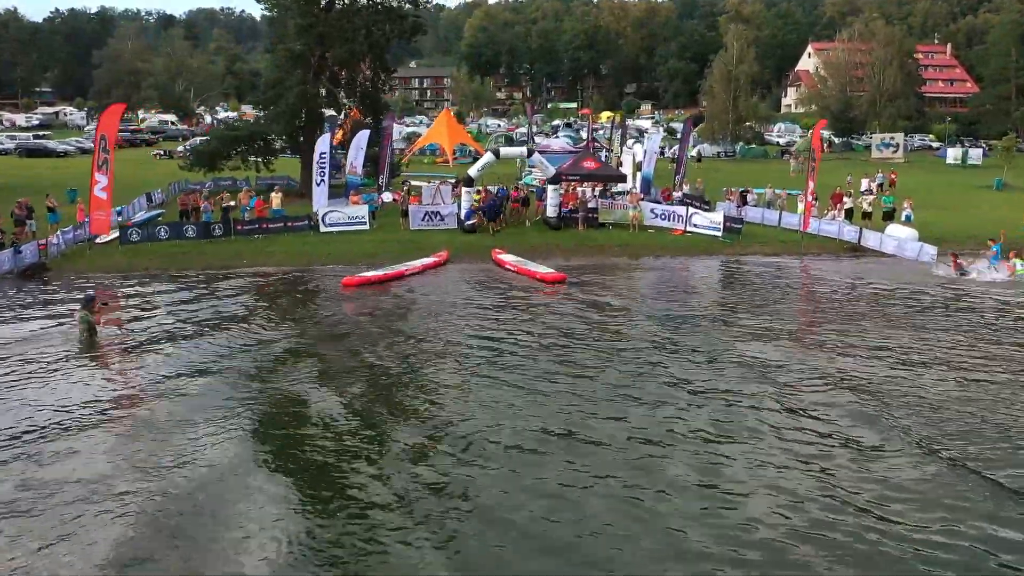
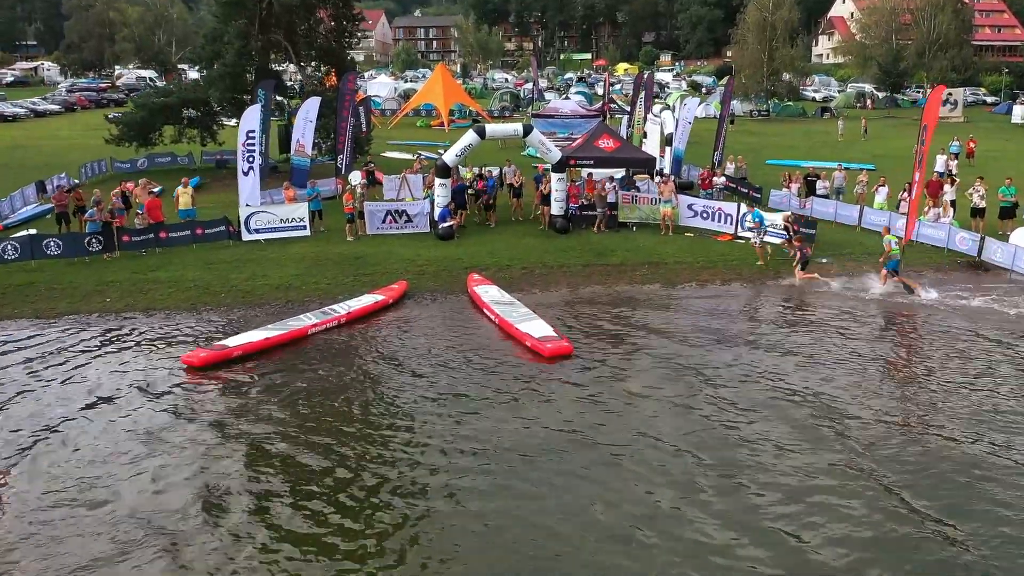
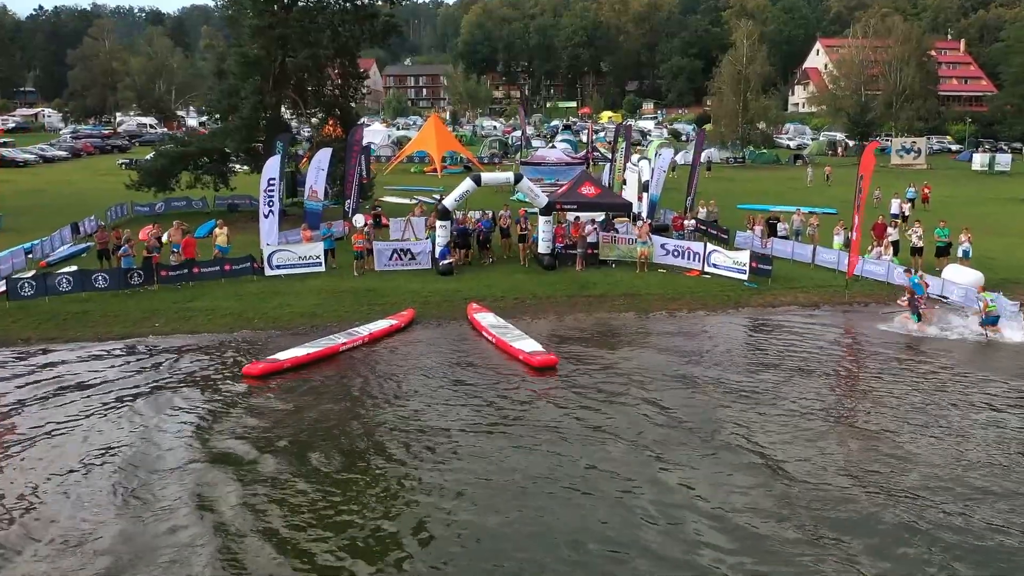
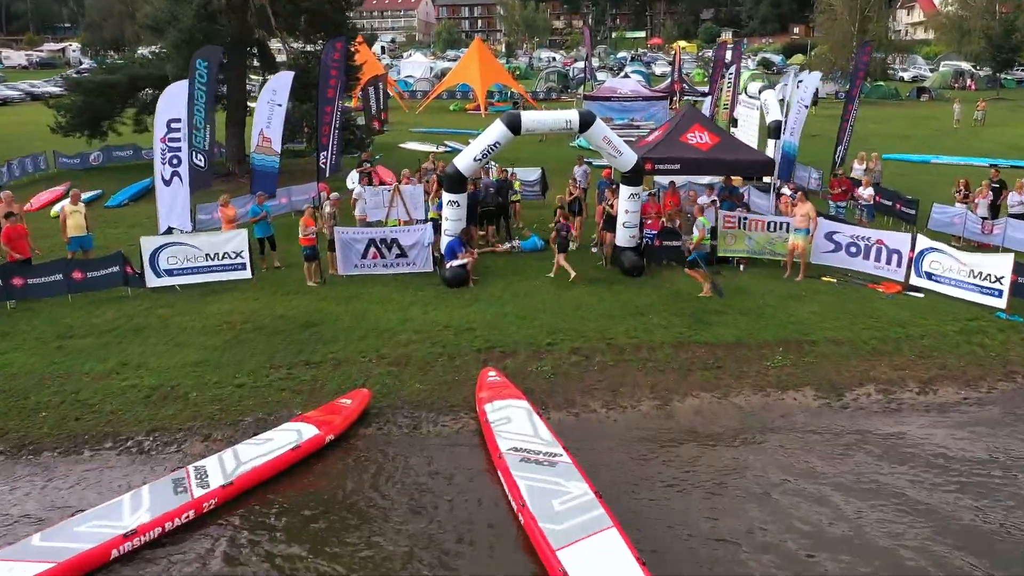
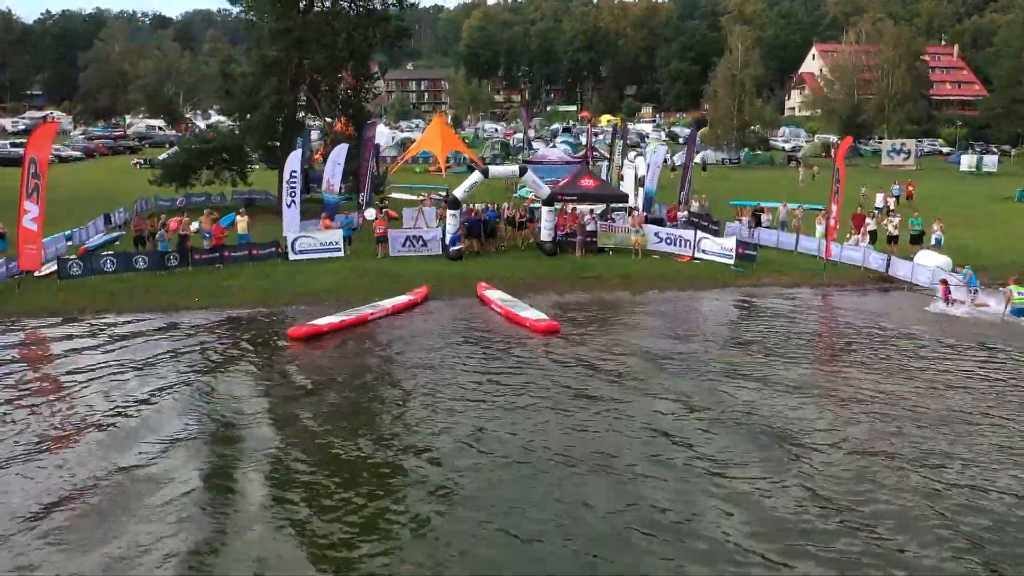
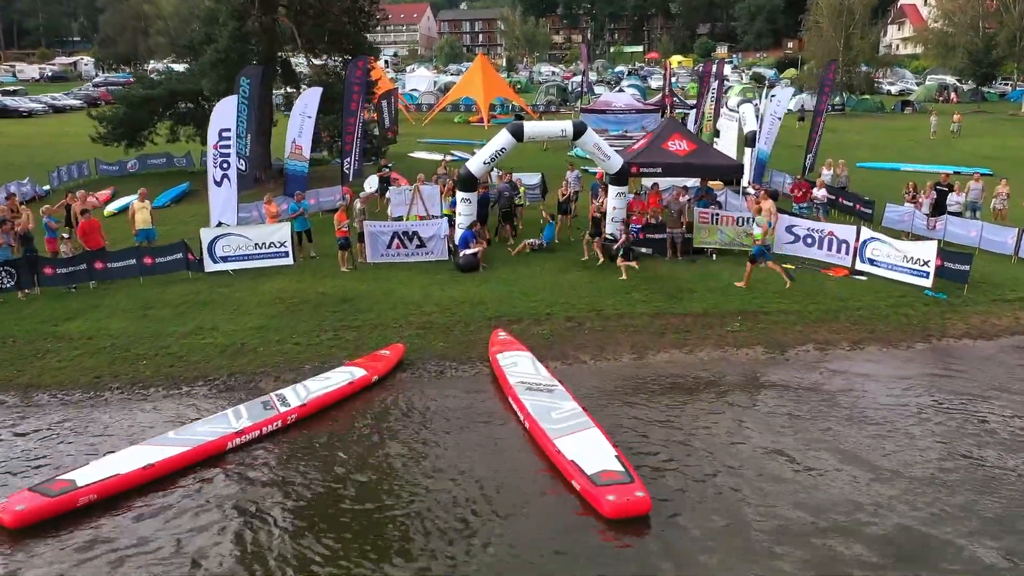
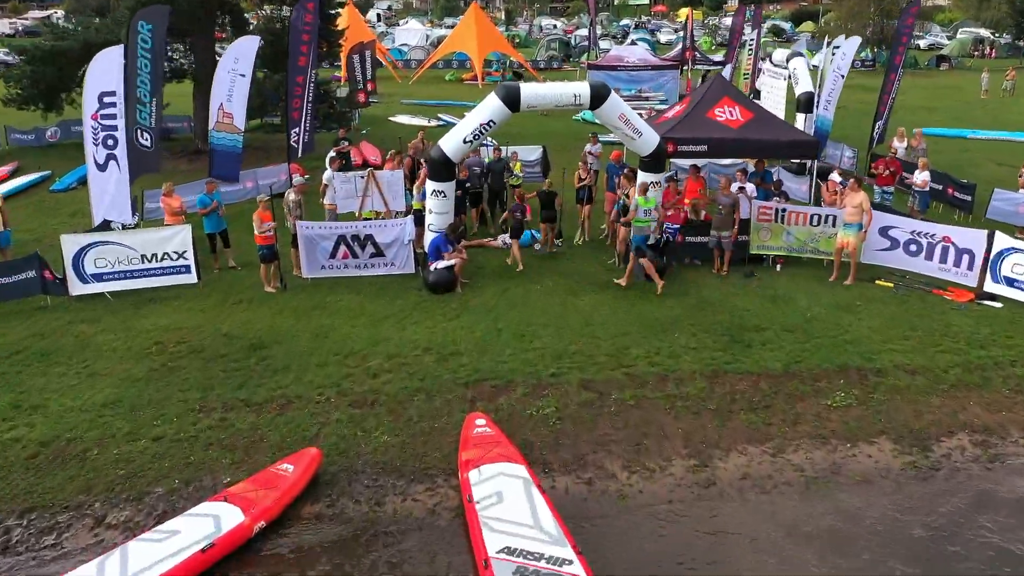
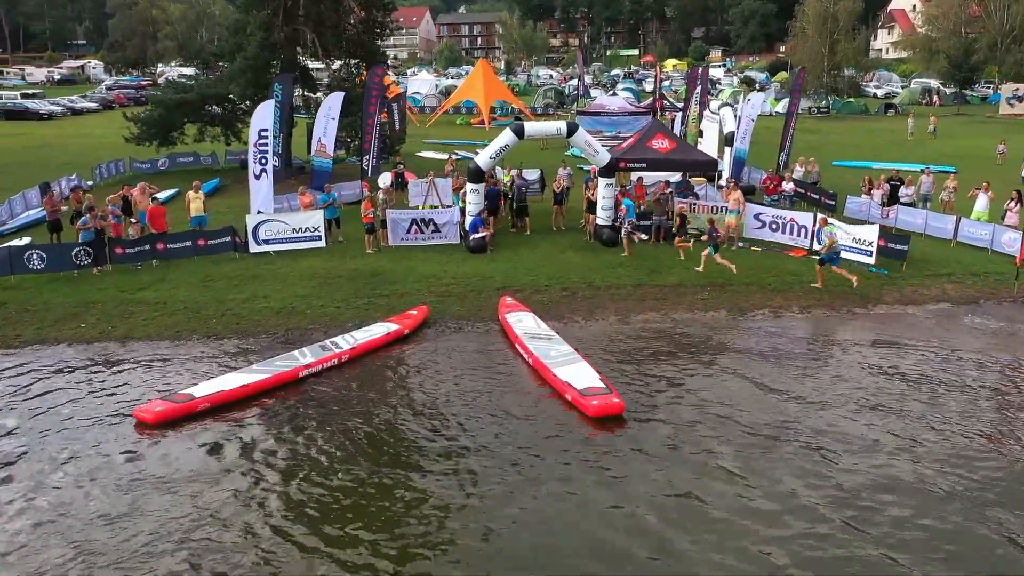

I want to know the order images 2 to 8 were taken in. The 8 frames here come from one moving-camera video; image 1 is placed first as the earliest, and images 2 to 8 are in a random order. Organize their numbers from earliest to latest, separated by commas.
5, 3, 2, 8, 6, 4, 7
